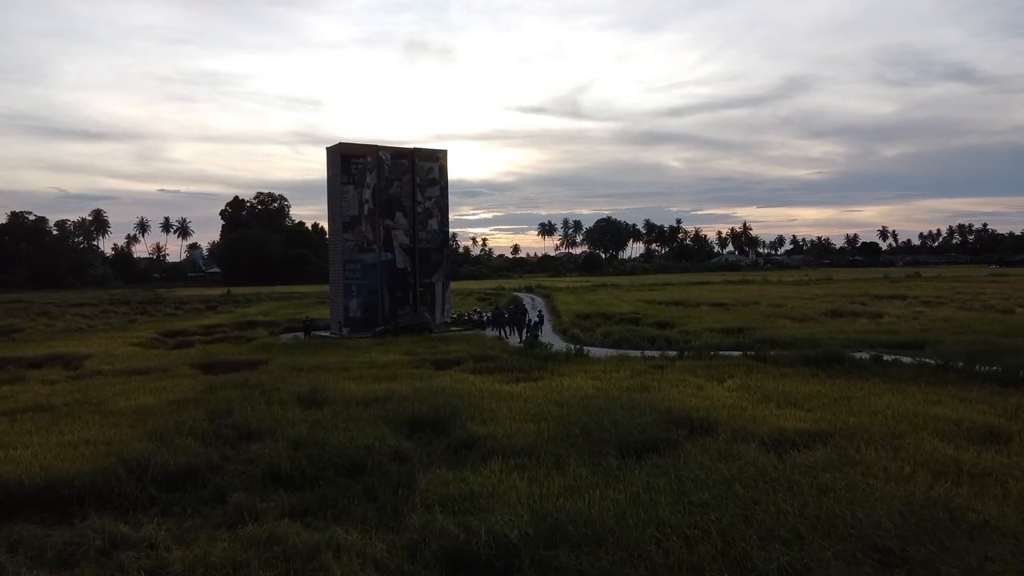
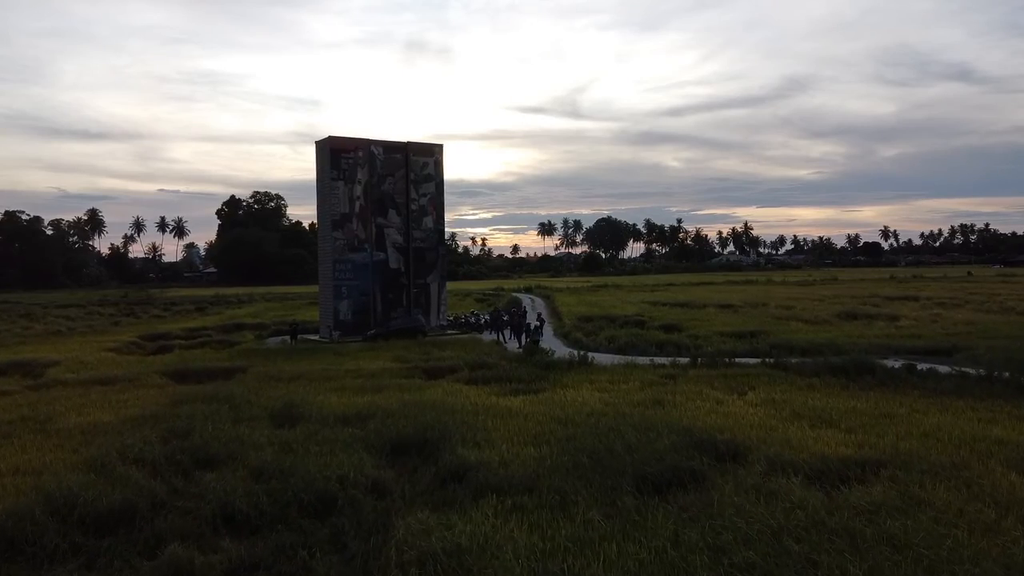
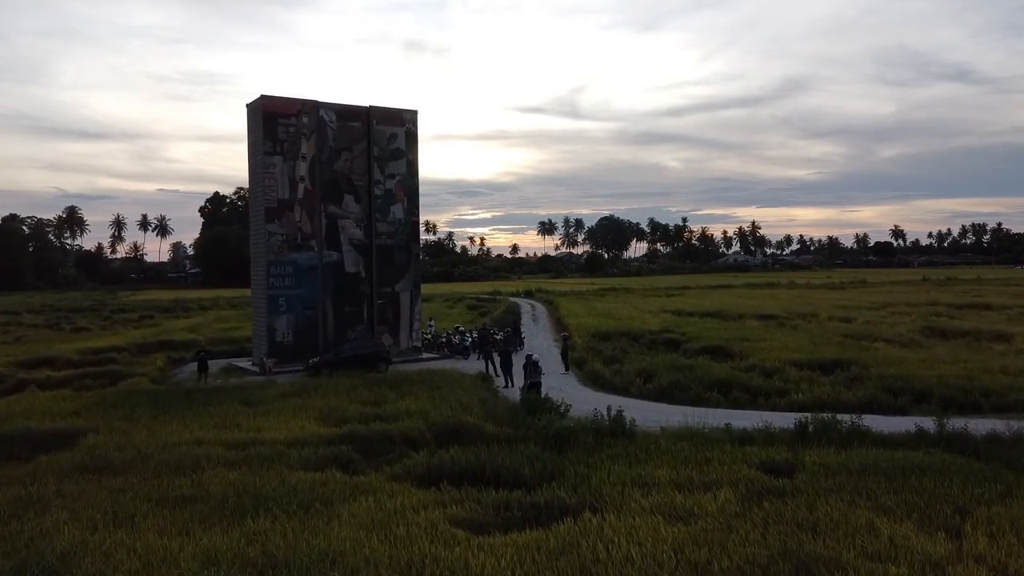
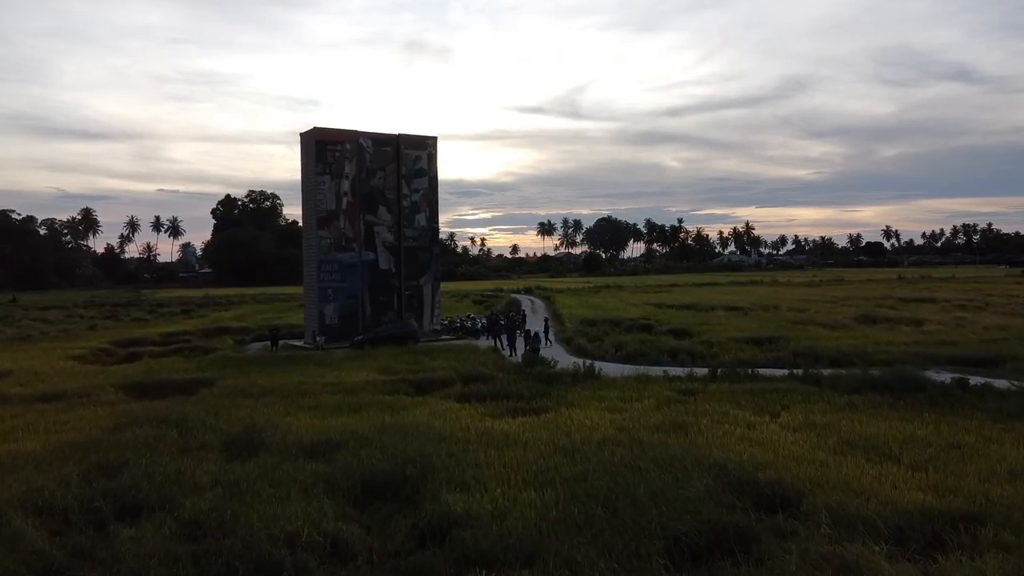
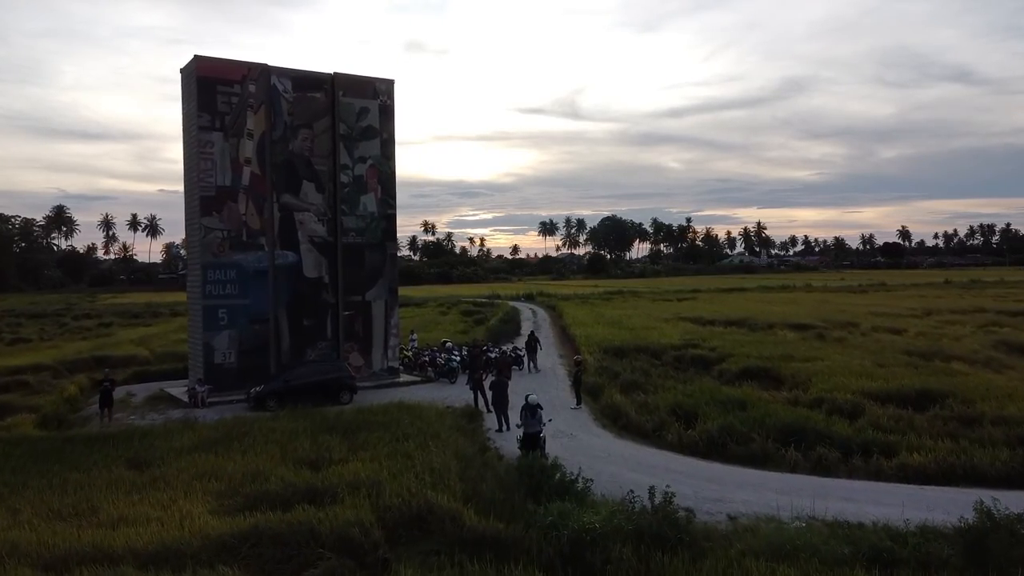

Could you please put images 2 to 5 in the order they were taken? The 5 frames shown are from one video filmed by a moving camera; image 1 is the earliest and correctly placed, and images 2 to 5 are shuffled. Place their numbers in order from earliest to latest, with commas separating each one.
2, 4, 3, 5
